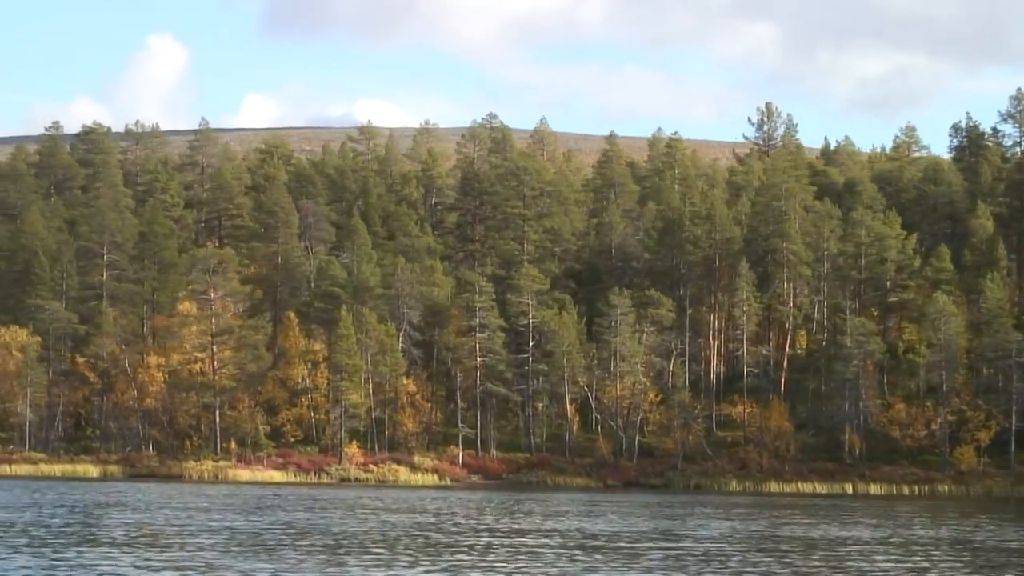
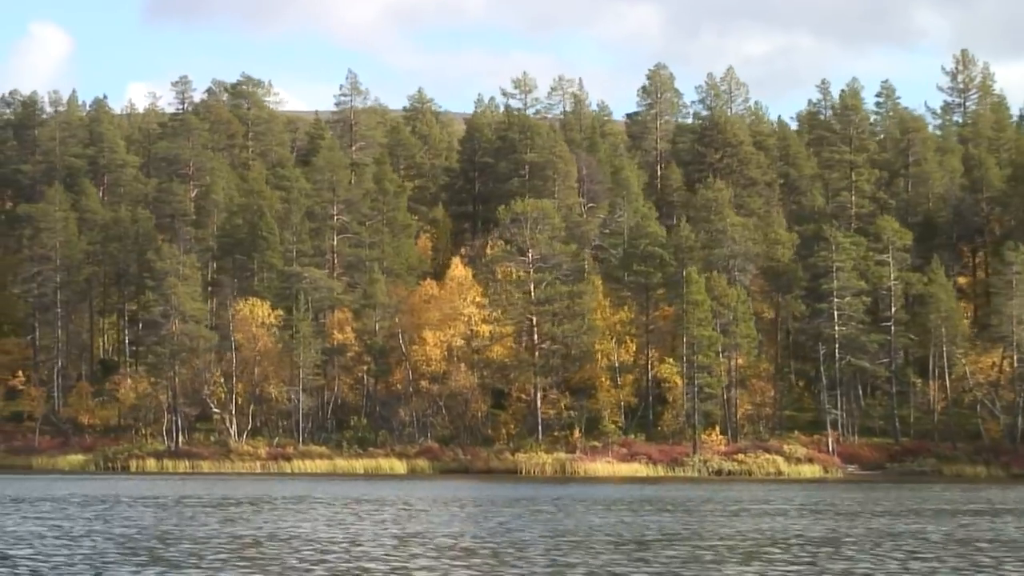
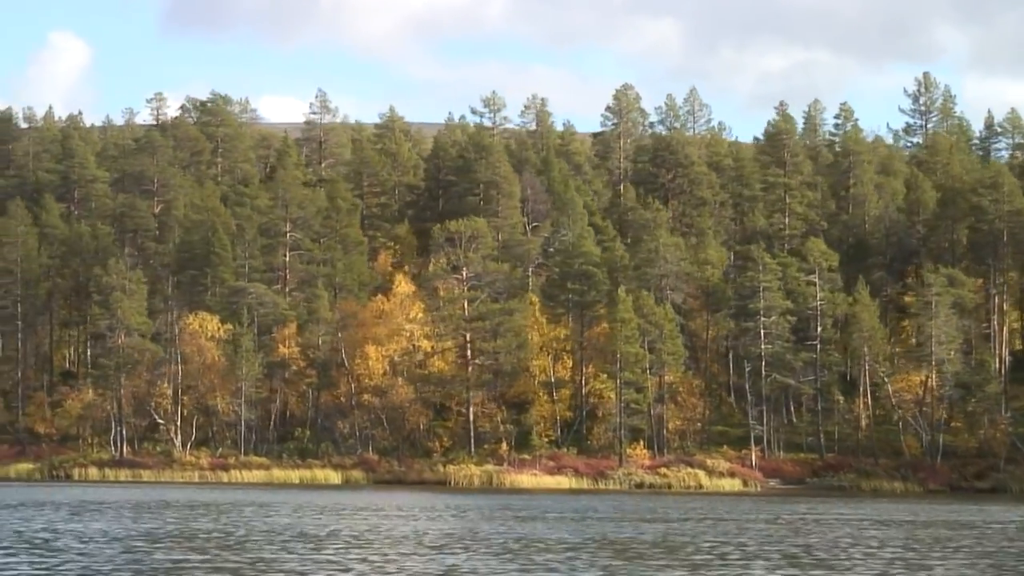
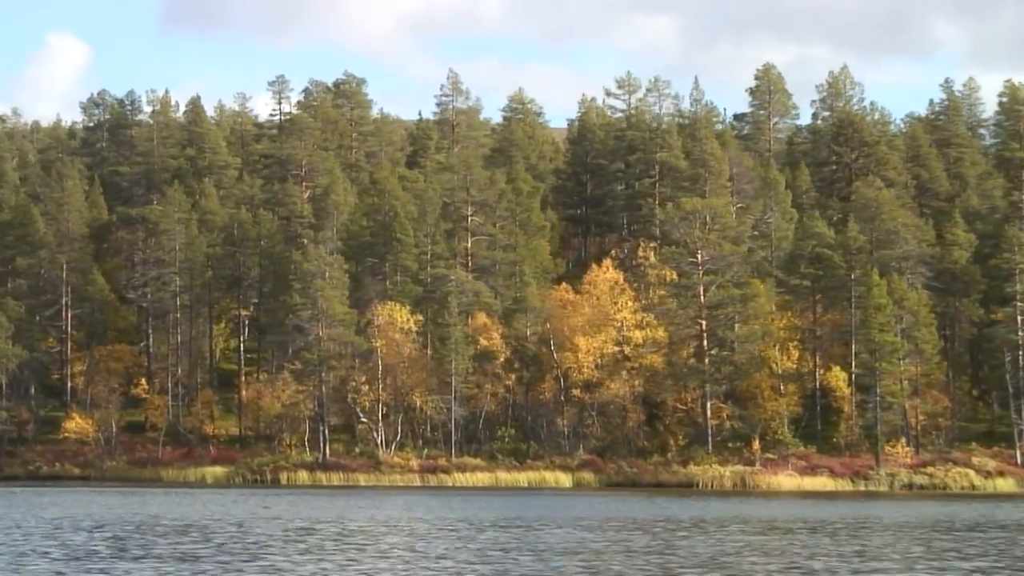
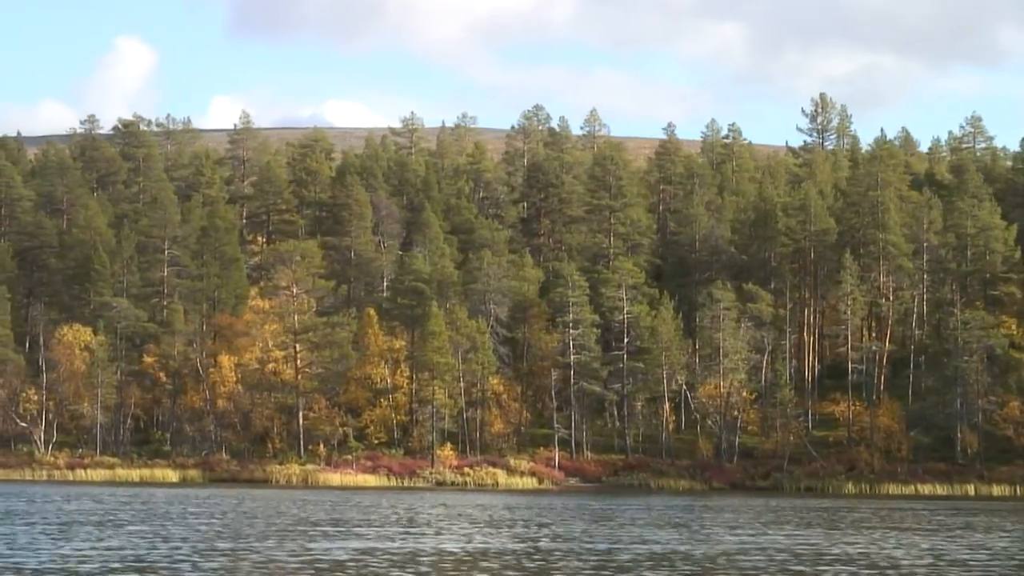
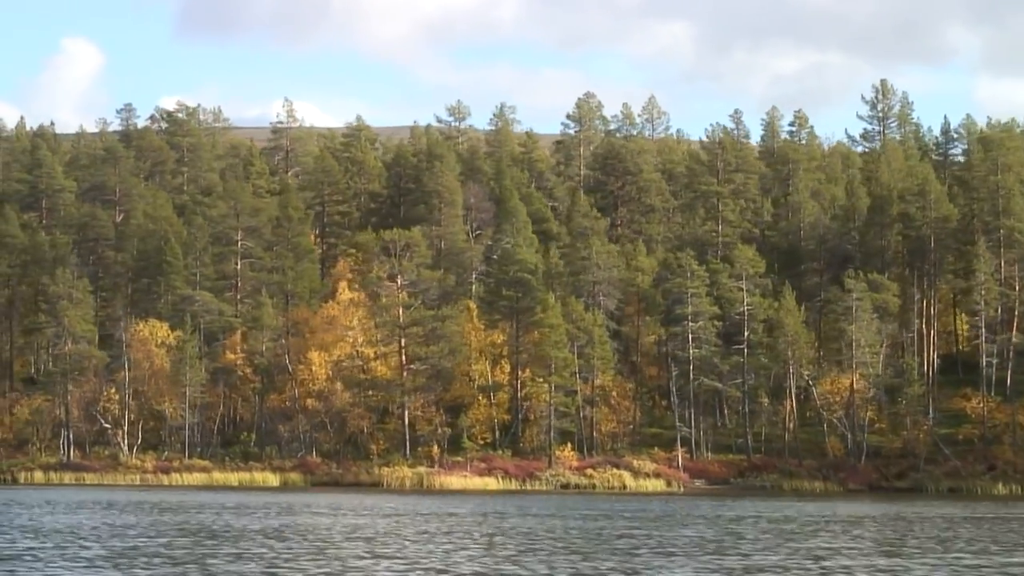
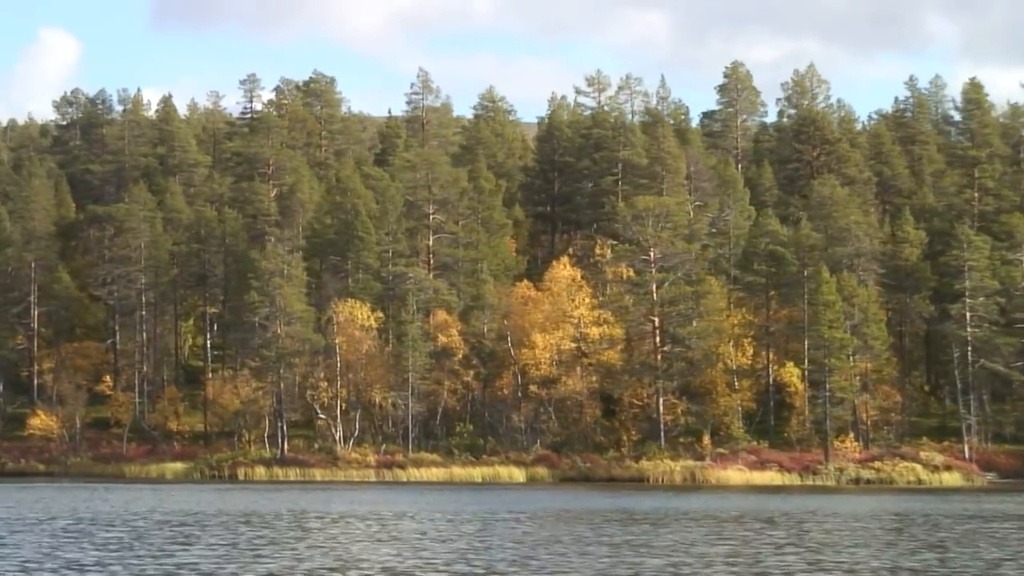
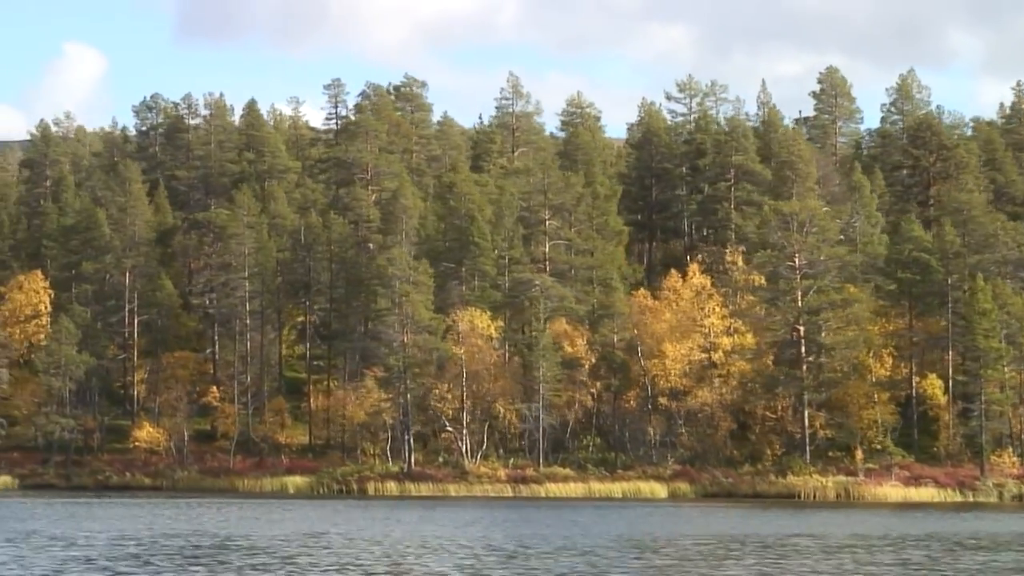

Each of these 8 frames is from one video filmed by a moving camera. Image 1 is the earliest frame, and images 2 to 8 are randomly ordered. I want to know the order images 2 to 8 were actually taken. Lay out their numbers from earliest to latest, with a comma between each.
5, 6, 3, 2, 7, 4, 8
